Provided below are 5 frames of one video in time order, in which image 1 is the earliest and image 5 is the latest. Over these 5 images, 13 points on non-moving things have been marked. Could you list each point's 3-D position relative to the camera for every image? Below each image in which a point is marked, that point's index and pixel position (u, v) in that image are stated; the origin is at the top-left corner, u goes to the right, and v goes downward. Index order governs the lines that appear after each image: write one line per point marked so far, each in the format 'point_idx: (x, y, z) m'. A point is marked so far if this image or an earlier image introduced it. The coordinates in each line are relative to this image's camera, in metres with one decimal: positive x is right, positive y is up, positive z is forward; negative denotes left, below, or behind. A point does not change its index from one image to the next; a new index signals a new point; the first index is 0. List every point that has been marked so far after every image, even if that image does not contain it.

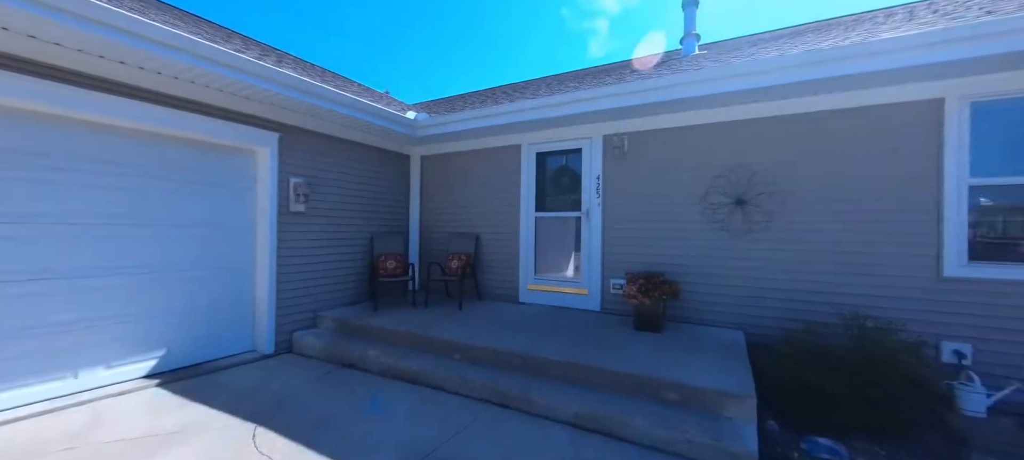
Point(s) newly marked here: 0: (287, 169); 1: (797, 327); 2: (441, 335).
0: (-2.7, +0.7, +4.3) m
1: (+2.6, -0.9, +3.4) m
2: (-0.7, -1.0, +3.5) m
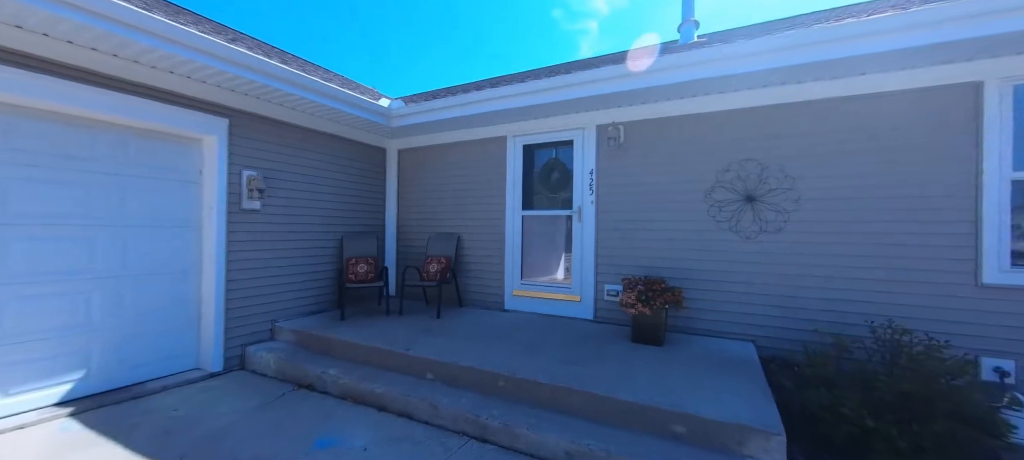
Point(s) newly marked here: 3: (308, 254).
0: (-2.9, +0.7, +3.8) m
1: (+2.5, -0.9, +3.0) m
2: (-0.9, -1.0, +3.1) m
3: (-2.5, -0.3, +4.4) m
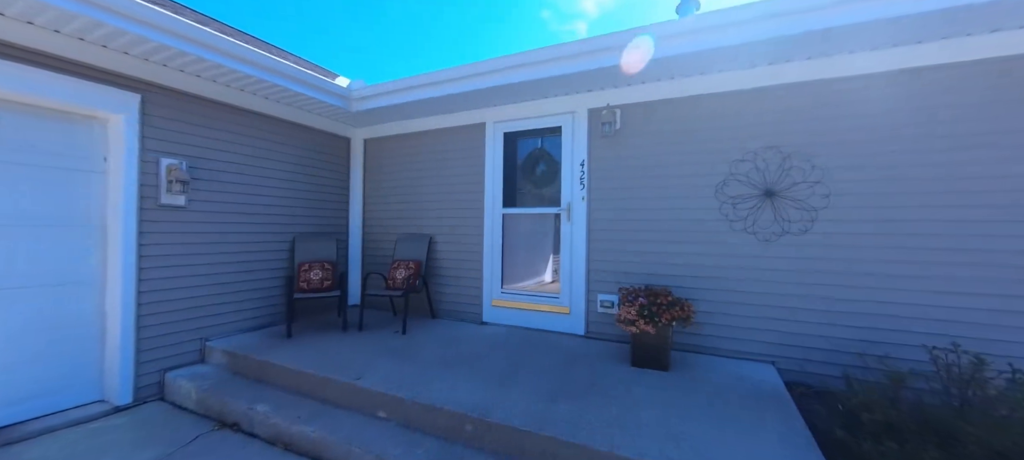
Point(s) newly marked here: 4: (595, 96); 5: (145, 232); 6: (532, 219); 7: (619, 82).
0: (-3.0, +0.7, +3.1) m
1: (+2.3, -0.9, +2.5) m
2: (-1.0, -1.0, +2.5) m
3: (-2.7, -0.3, +3.7) m
4: (+0.8, +1.3, +3.4) m
5: (-3.0, 0.0, +3.0) m
6: (+0.2, +0.1, +3.7) m
7: (+0.9, +1.3, +3.1) m
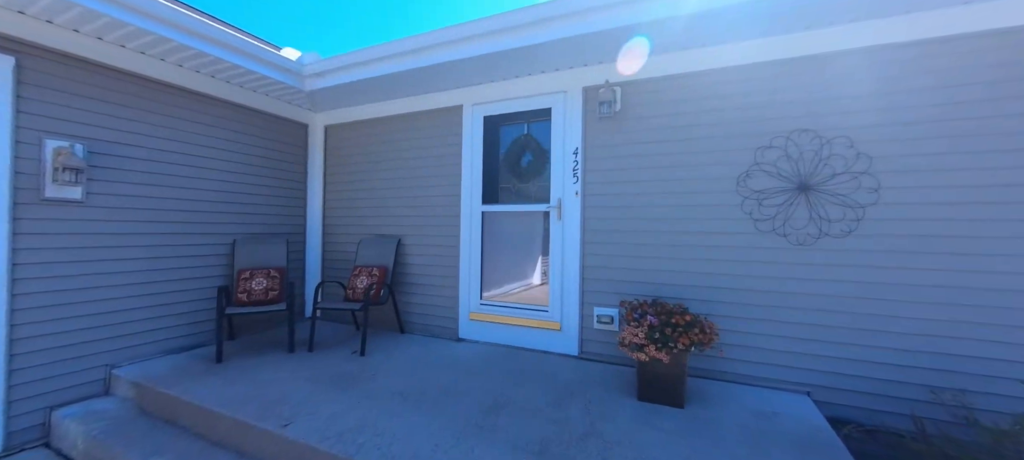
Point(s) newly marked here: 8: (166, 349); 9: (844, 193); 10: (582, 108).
0: (-3.2, +0.7, +2.4) m
1: (+2.2, -0.9, +2.0) m
2: (-1.2, -1.0, +1.9) m
3: (-2.9, -0.3, +3.1) m
4: (+0.6, +1.3, +2.8) m
5: (-3.2, 0.0, +2.3) m
6: (0.0, +0.1, +3.2) m
7: (+0.8, +1.3, +2.6) m
8: (-2.9, -1.0, +3.0) m
9: (+2.0, +0.2, +2.2) m
10: (+0.6, +1.0, +2.9) m
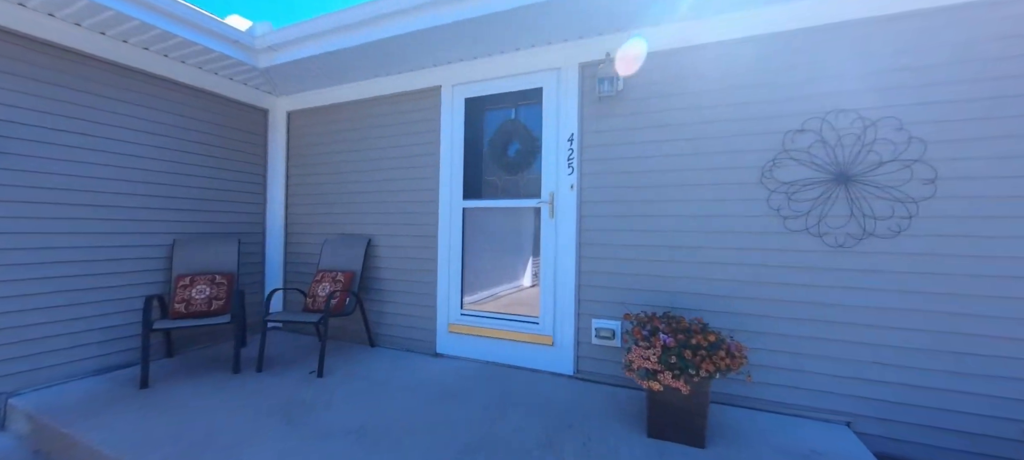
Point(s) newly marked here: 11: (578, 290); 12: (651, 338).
0: (-3.3, +0.7, +1.9) m
1: (+2.1, -0.9, +1.6) m
2: (-1.2, -1.0, +1.4) m
3: (-3.0, -0.3, +2.6) m
4: (+0.5, +1.3, +2.4) m
5: (-3.3, 0.0, +1.9) m
6: (-0.1, +0.1, +2.8) m
7: (+0.7, +1.3, +2.2) m
8: (-3.0, -1.0, +2.6) m
9: (+1.9, +0.2, +1.8) m
10: (+0.4, +1.0, +2.5) m
11: (+0.4, -0.4, +2.4) m
12: (+0.7, -0.5, +1.8) m
